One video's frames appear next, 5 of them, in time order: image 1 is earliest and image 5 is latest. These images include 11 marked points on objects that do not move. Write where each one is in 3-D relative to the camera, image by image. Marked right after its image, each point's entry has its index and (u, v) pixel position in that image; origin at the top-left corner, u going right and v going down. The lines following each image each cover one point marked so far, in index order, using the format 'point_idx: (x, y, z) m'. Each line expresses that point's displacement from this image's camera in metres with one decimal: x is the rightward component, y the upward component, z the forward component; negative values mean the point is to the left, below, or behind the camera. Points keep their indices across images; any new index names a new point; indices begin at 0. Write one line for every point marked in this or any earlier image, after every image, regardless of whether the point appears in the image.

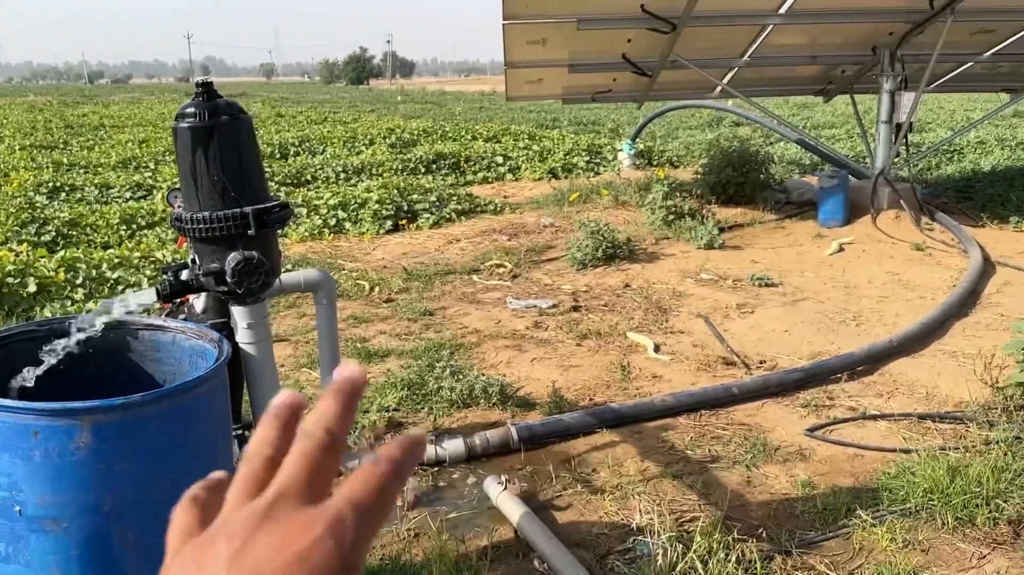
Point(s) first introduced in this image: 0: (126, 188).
0: (-4.4, +1.1, +9.4) m
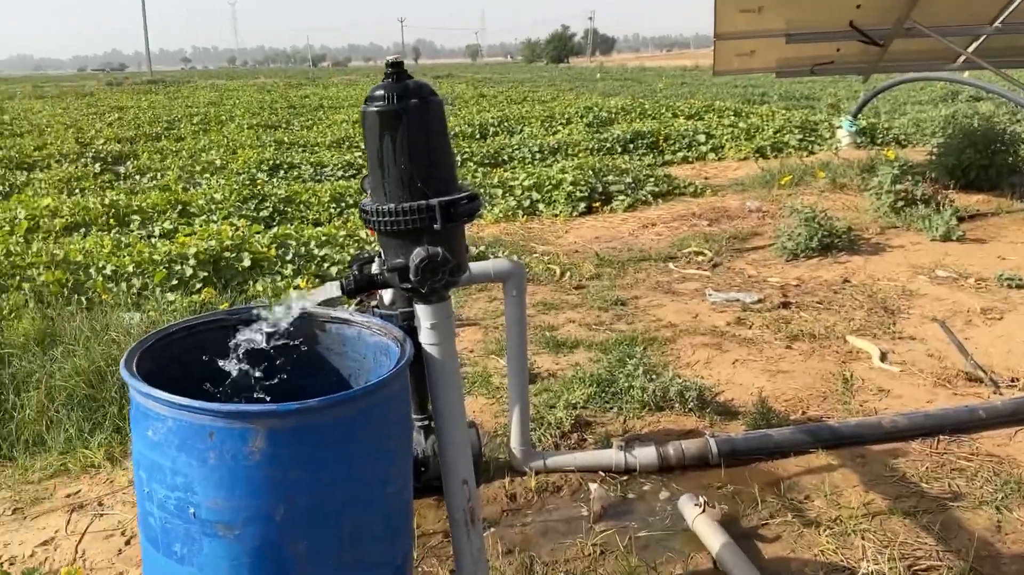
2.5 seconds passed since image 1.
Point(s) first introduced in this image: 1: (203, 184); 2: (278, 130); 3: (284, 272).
0: (-2.1, +1.4, +9.9) m
1: (-3.2, +1.1, +8.7) m
2: (-4.2, +2.8, +14.8) m
3: (-1.5, +0.1, +5.4) m
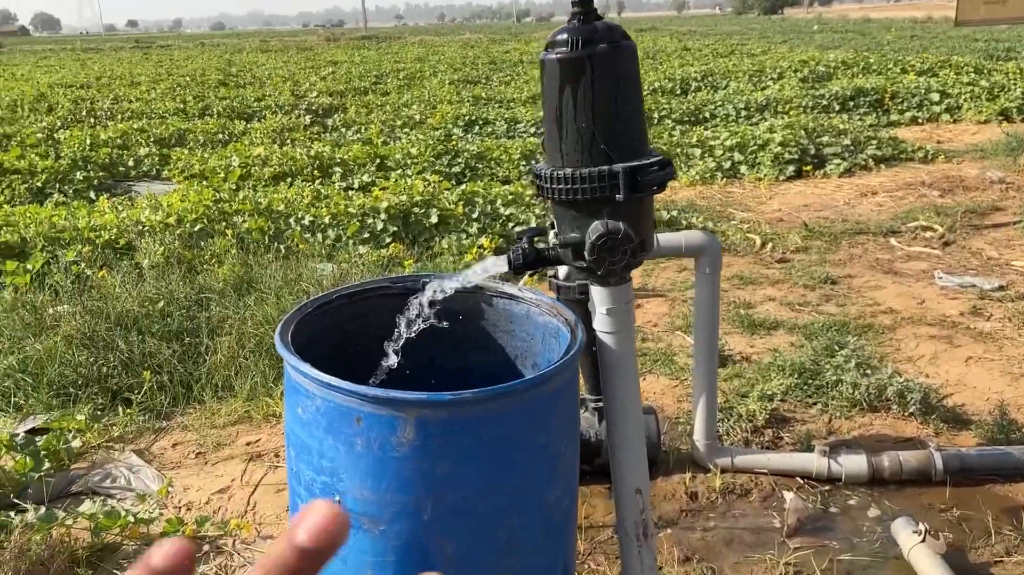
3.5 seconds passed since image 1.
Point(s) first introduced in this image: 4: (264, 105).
0: (+0.2, +1.9, +9.7) m
1: (-1.2, +1.6, +8.8) m
2: (-0.6, +3.7, +14.9) m
3: (-0.3, +0.4, +5.4) m
4: (-3.4, +2.5, +11.4) m
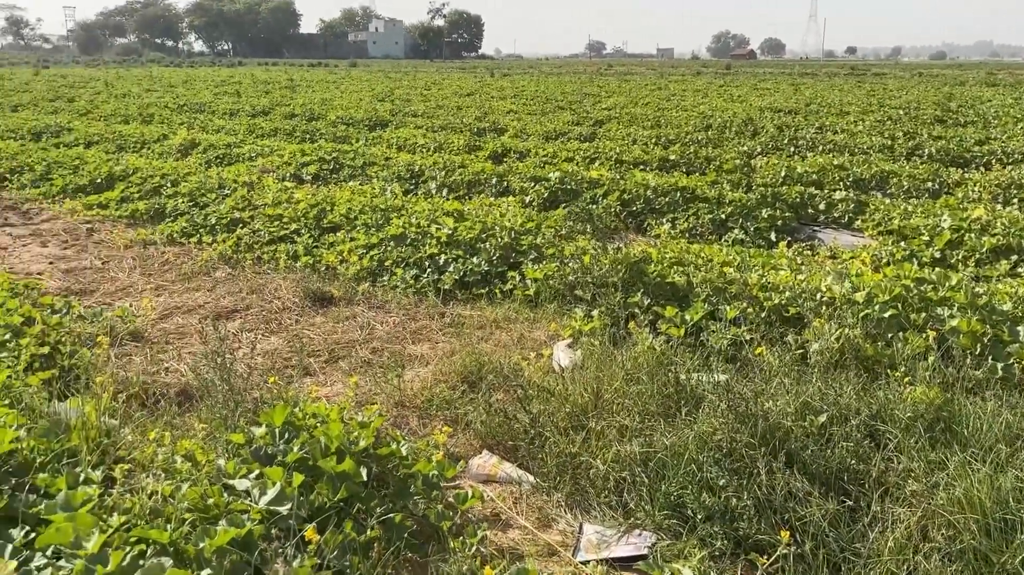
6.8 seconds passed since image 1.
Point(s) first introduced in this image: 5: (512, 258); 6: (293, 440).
0: (+6.7, +0.4, +5.8) m
1: (+5.1, +0.5, +6.2) m
2: (+10.0, +1.7, +10.1) m
3: (+3.1, -0.5, +3.0) m
4: (+5.4, +1.6, +9.4) m
5: (0.0, +0.2, +5.1) m
6: (-0.7, -0.5, +2.7) m
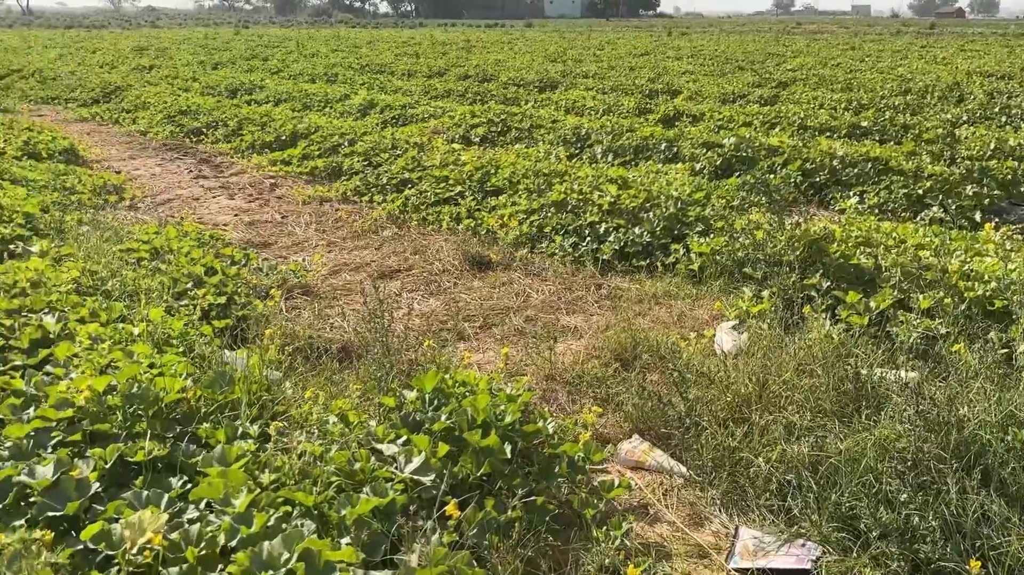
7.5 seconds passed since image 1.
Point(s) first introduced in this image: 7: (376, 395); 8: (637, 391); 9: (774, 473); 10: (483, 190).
0: (+7.7, +0.2, +4.3) m
1: (+6.2, +0.4, +4.9) m
2: (+11.8, +1.5, +7.8) m
3: (+3.6, -0.6, +2.3) m
4: (+7.2, +1.6, +8.0) m
5: (+1.0, +0.3, +4.8) m
6: (-0.2, -0.4, +2.7) m
7: (-0.5, -0.4, +2.9) m
8: (+0.5, -0.4, +3.2) m
9: (+0.8, -0.6, +2.6) m
10: (-0.2, +0.7, +5.8) m
